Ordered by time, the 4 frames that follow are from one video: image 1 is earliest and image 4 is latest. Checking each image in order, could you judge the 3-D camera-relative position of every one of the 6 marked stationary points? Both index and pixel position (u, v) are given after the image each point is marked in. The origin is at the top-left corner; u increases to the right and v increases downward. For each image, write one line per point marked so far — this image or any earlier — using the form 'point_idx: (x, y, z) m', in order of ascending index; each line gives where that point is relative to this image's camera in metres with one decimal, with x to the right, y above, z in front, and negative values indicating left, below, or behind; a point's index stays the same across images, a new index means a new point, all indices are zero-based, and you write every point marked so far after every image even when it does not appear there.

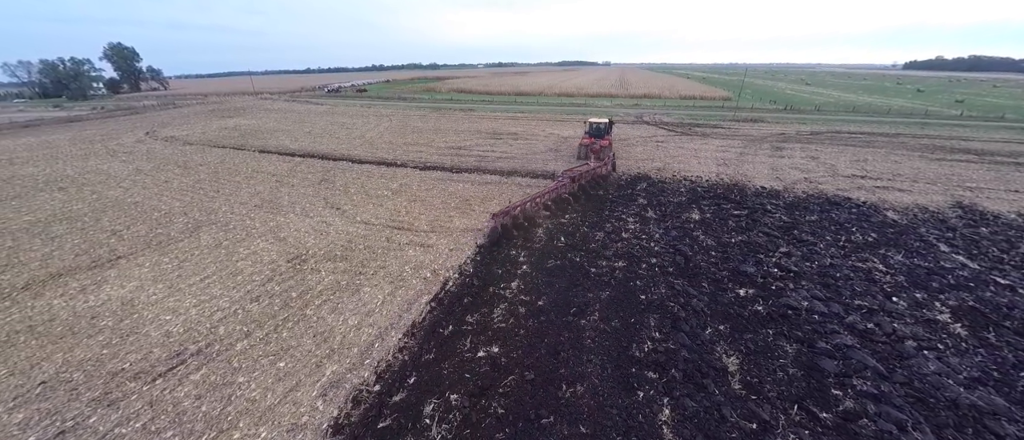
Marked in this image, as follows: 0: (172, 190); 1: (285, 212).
0: (-15.7, +1.4, +14.8) m
1: (-9.2, +0.3, +13.0) m
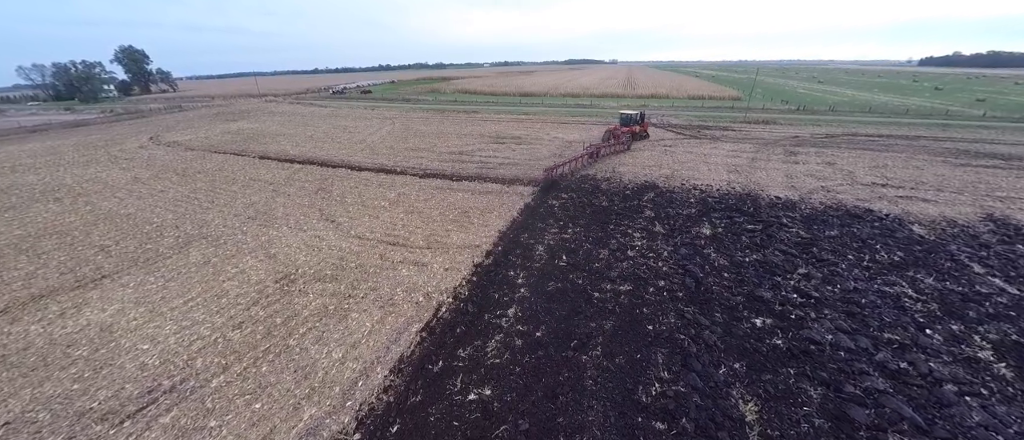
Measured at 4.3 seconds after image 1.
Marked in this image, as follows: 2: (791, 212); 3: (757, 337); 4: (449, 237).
0: (-15.7, +0.9, +14.5) m
1: (-9.2, -0.2, +12.6) m
2: (+11.4, +0.3, +13.1) m
3: (+5.4, -2.6, +7.1) m
4: (-2.3, -0.6, +11.5) m
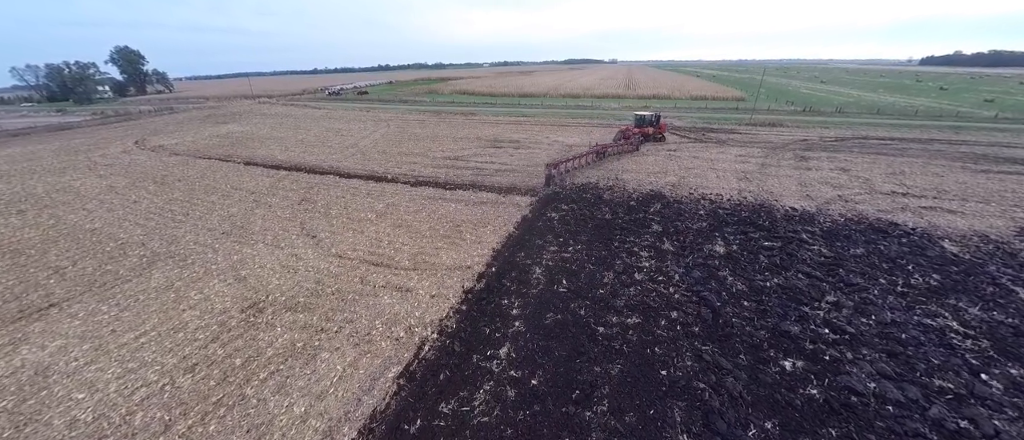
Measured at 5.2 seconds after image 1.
0: (-15.8, +0.3, +13.5) m
1: (-9.3, -0.8, +11.6) m
2: (+11.3, -0.2, +12.2) m
3: (+5.3, -3.1, +6.1) m
4: (-2.4, -1.2, +10.5) m
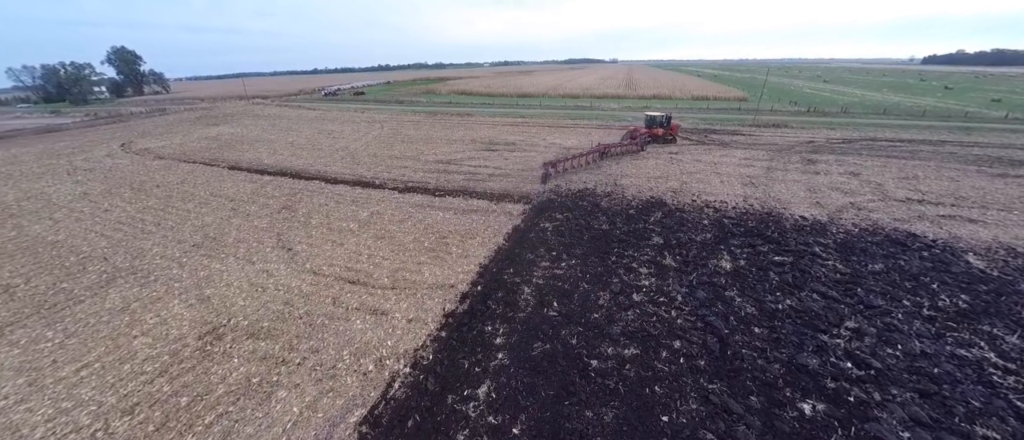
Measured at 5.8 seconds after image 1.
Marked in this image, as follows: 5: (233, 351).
0: (-16.2, -0.1, +12.8) m
1: (-9.7, -1.2, +10.8) m
2: (+10.9, -0.6, +11.3) m
3: (+4.9, -3.5, +5.3) m
4: (-2.8, -1.6, +9.7) m
5: (-6.3, -2.9, +7.2) m
